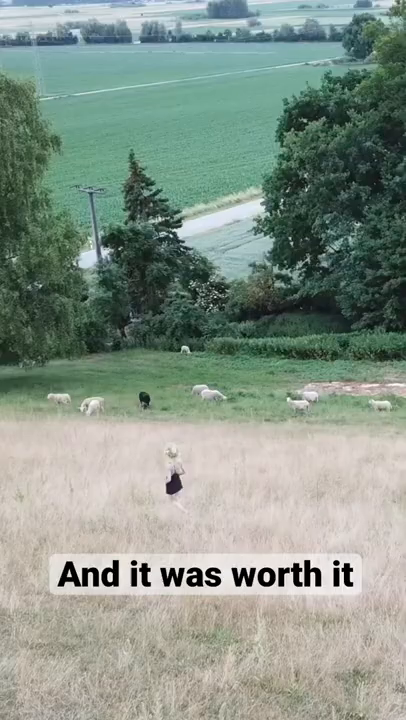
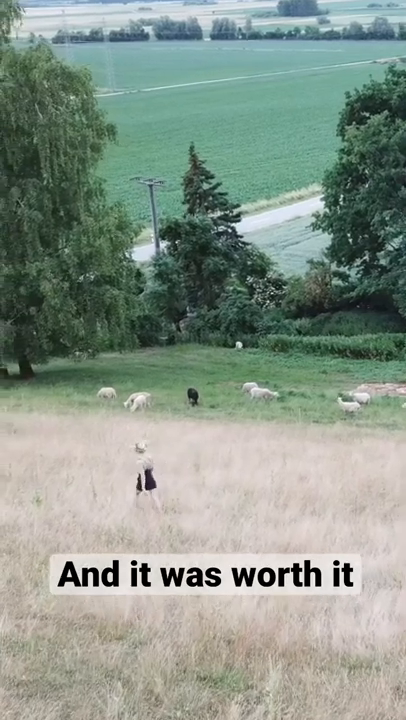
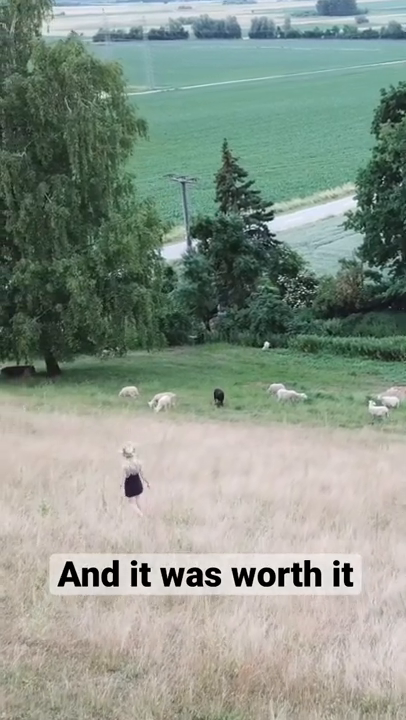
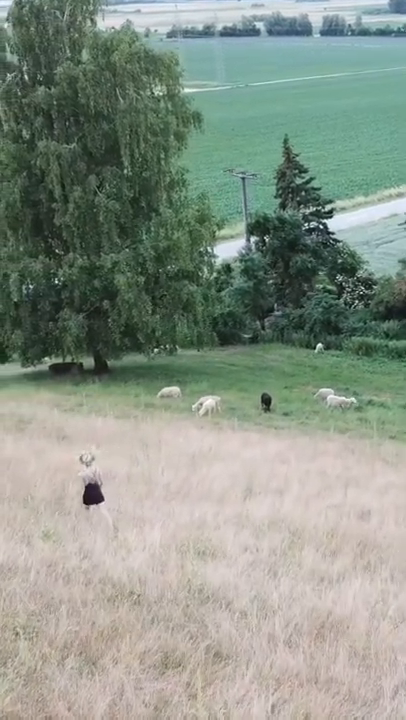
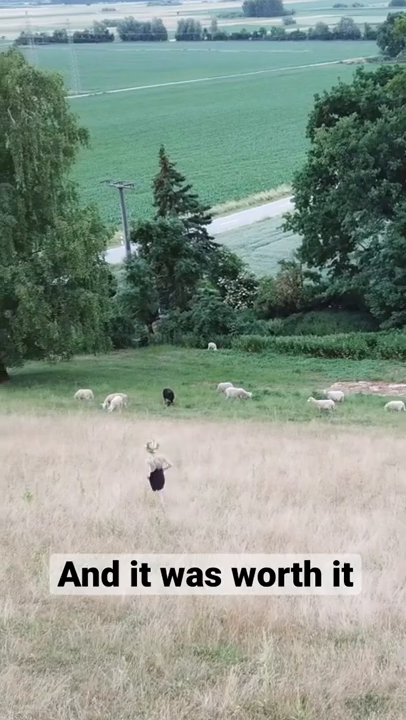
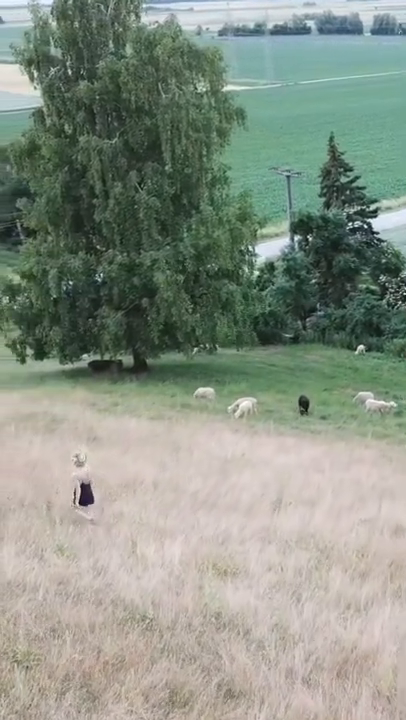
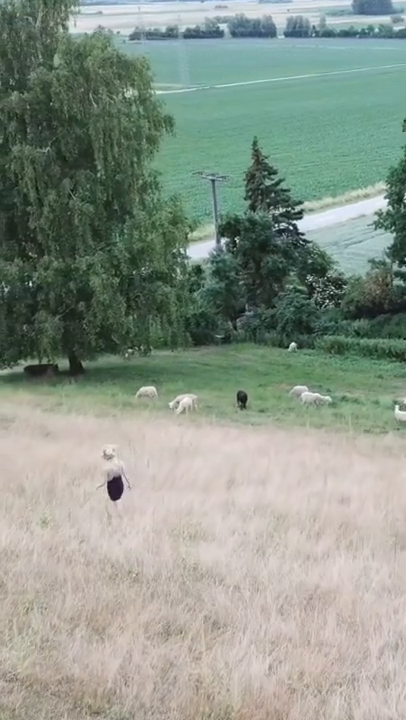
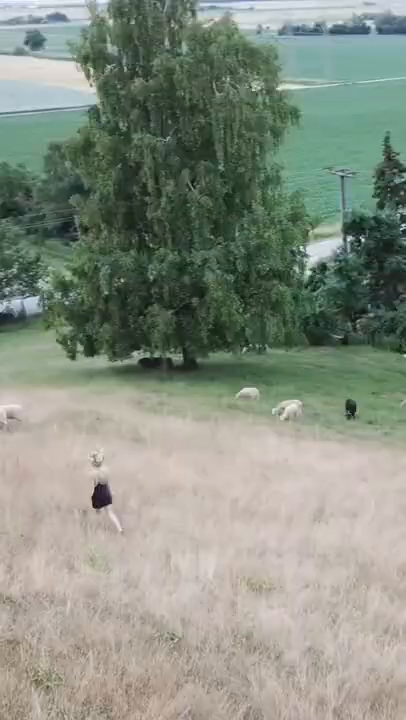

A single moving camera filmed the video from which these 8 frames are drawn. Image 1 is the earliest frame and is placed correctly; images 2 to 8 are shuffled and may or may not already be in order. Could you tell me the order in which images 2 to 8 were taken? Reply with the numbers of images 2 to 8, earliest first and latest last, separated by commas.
5, 2, 3, 7, 4, 6, 8
